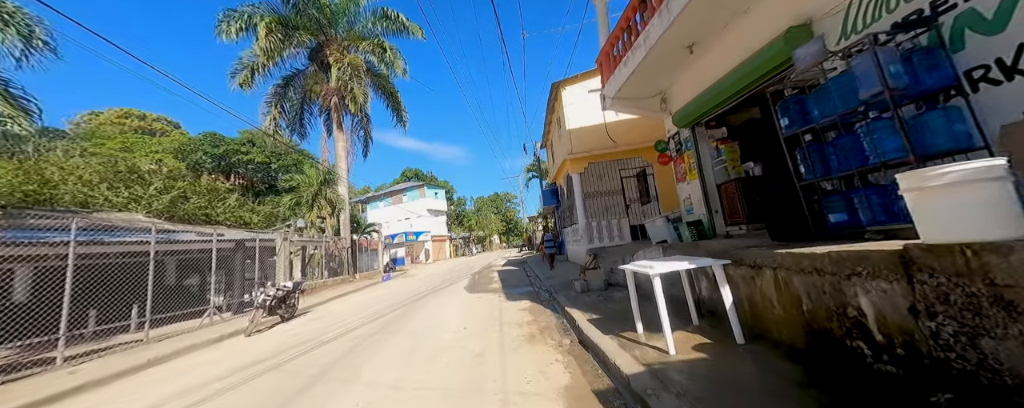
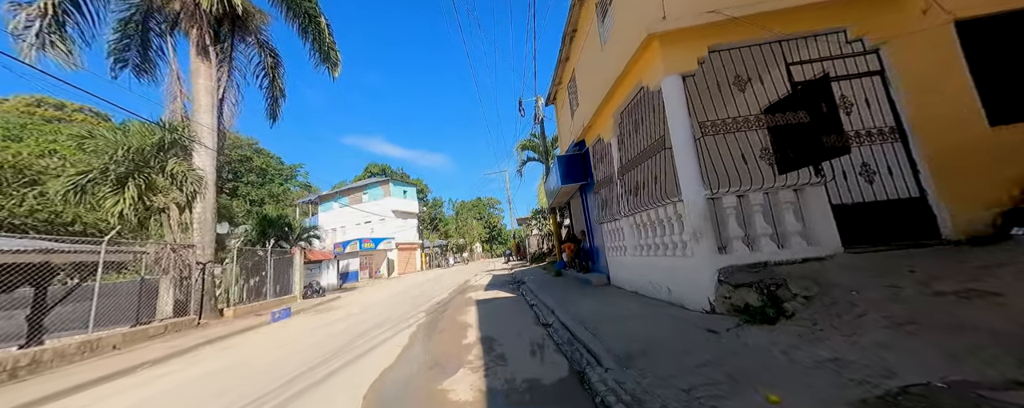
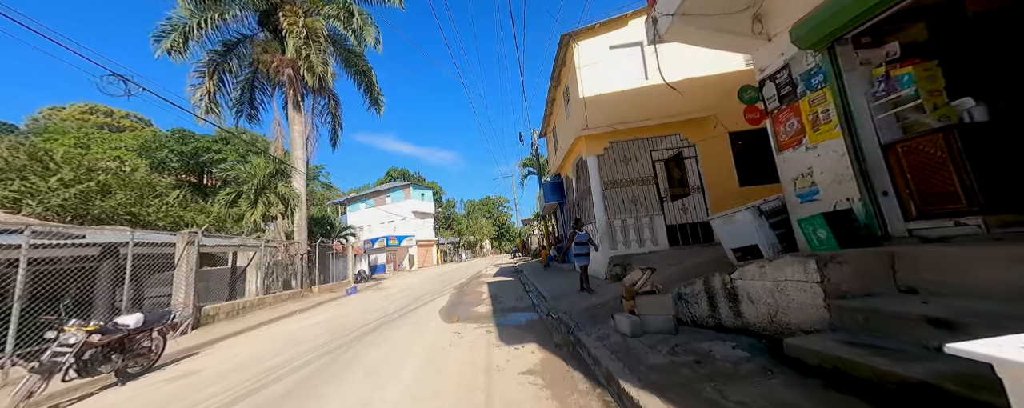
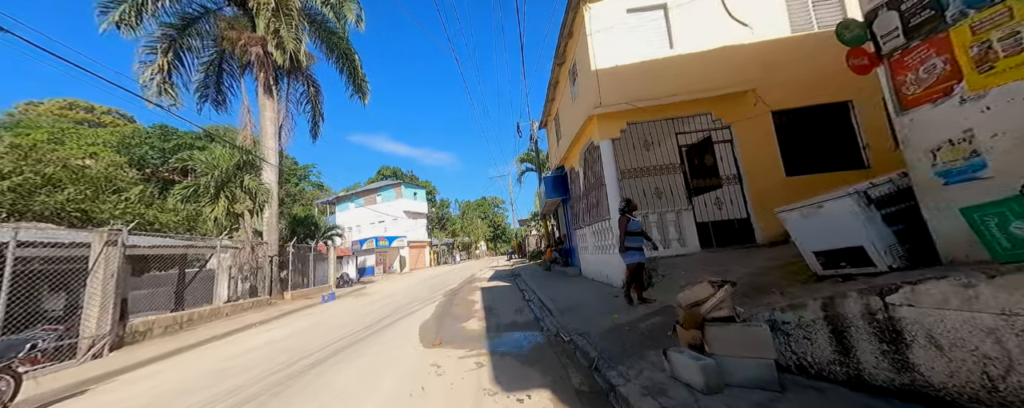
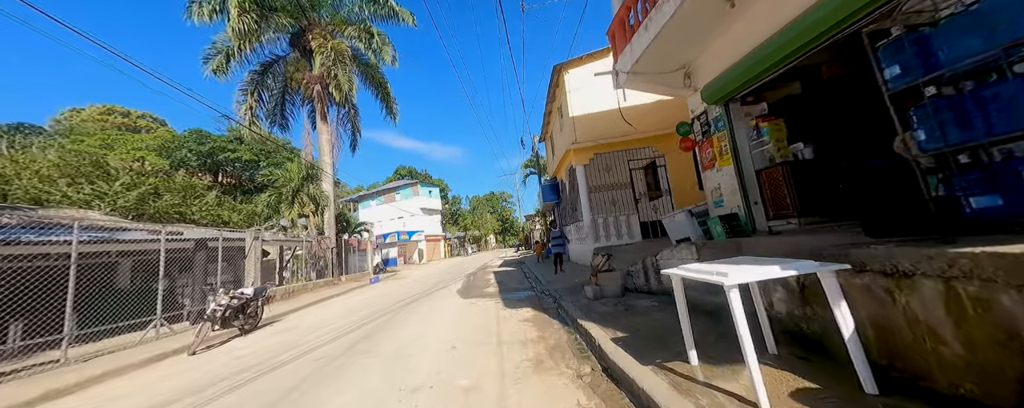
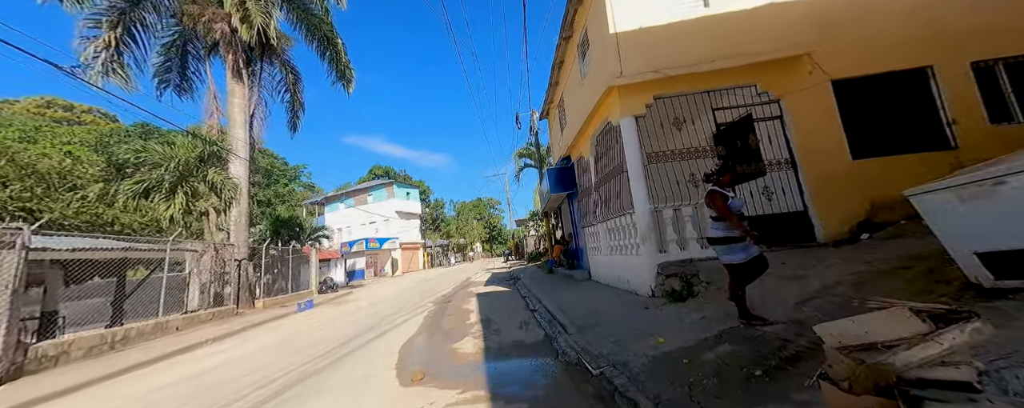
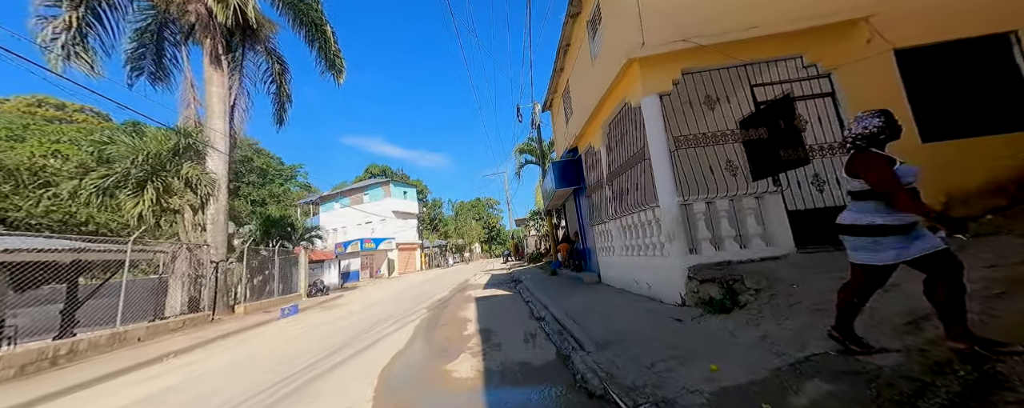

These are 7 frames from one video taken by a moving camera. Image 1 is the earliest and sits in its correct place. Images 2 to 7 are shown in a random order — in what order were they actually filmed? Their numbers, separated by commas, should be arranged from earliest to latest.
5, 3, 4, 6, 7, 2
